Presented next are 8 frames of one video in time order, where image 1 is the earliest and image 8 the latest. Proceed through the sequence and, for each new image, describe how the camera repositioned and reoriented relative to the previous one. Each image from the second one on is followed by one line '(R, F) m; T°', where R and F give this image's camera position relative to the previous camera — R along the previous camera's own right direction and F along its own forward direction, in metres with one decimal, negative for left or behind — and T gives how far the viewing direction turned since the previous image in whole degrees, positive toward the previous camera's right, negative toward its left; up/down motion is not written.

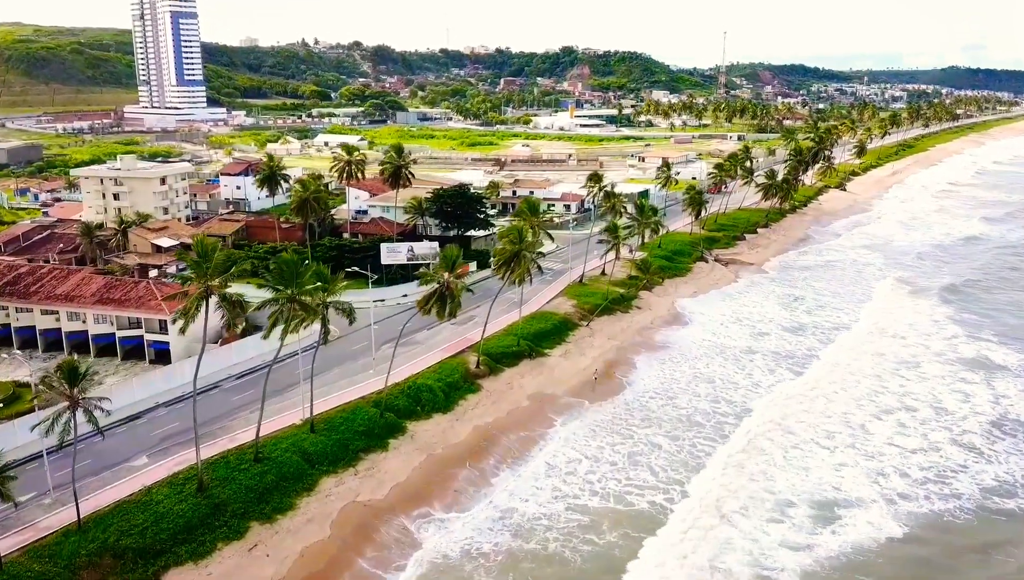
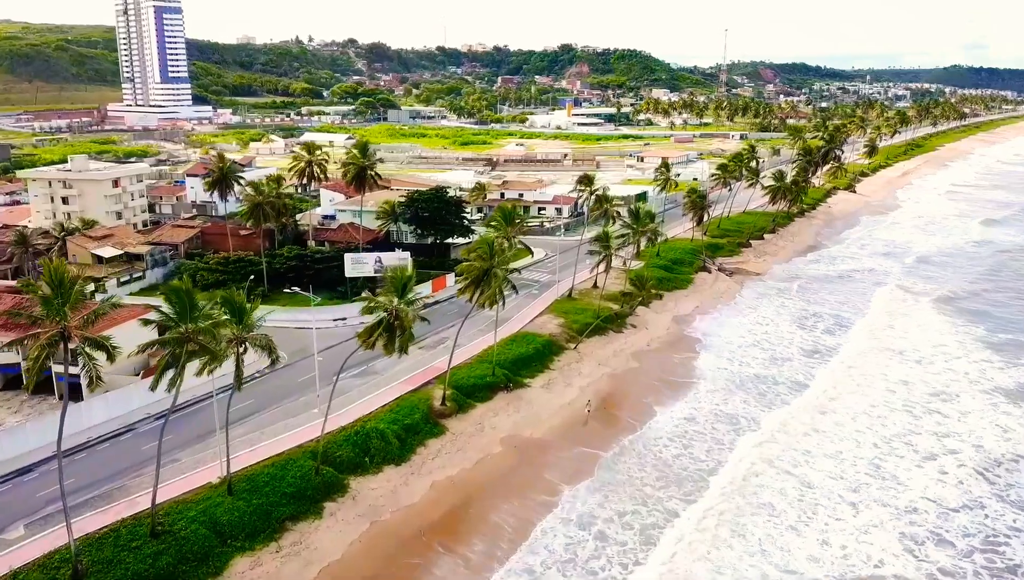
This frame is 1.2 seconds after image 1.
(+1.1, +7.2) m; 0°
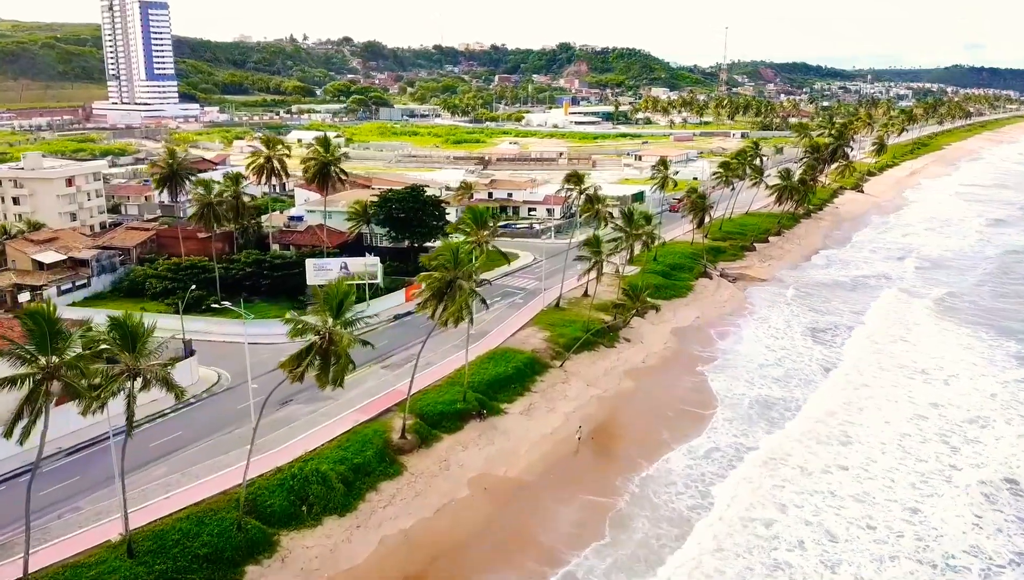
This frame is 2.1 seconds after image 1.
(+0.9, +5.8) m; 0°
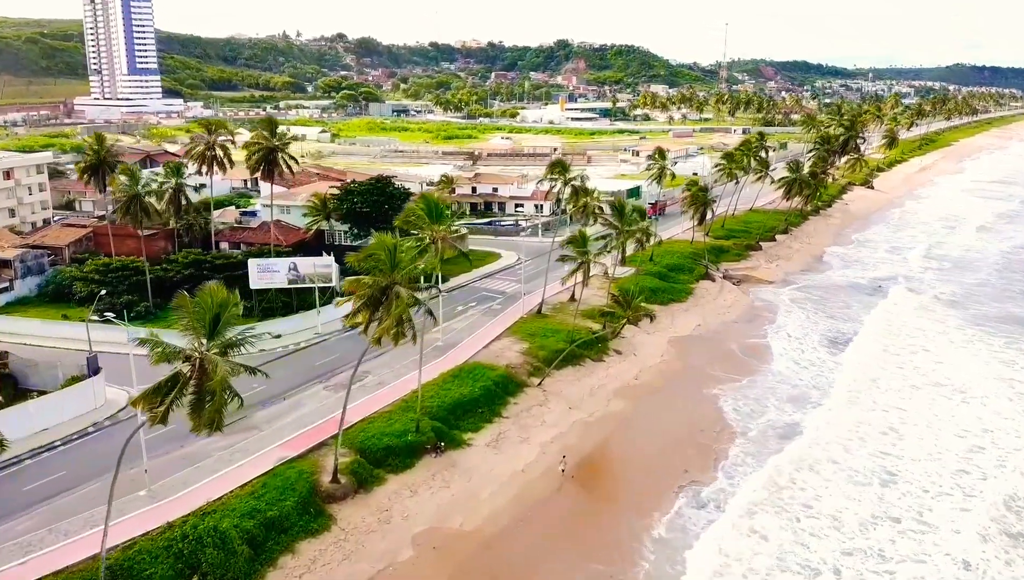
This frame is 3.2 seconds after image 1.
(+1.1, +6.8) m; 0°
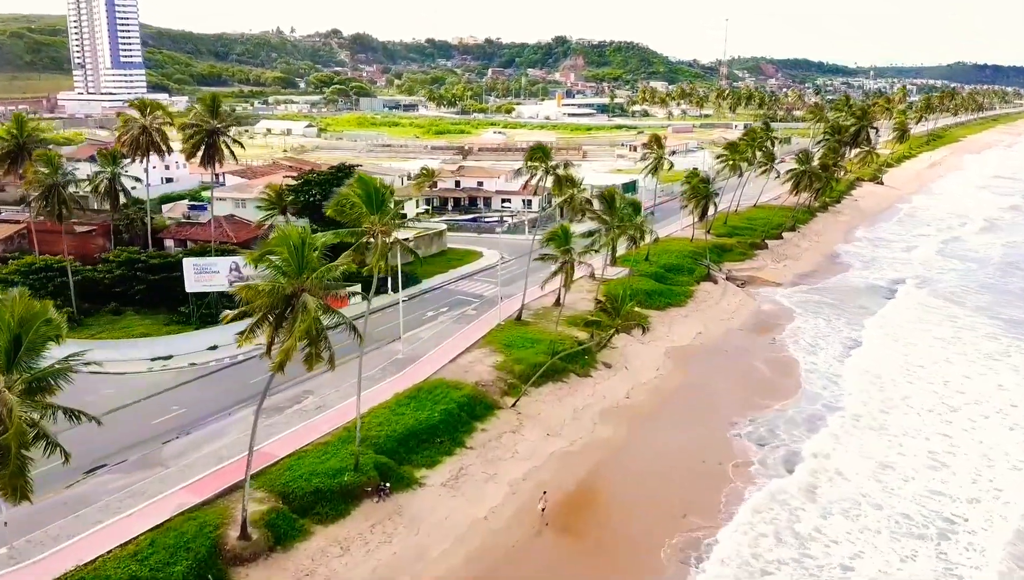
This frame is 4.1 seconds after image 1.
(+0.9, +5.8) m; 0°
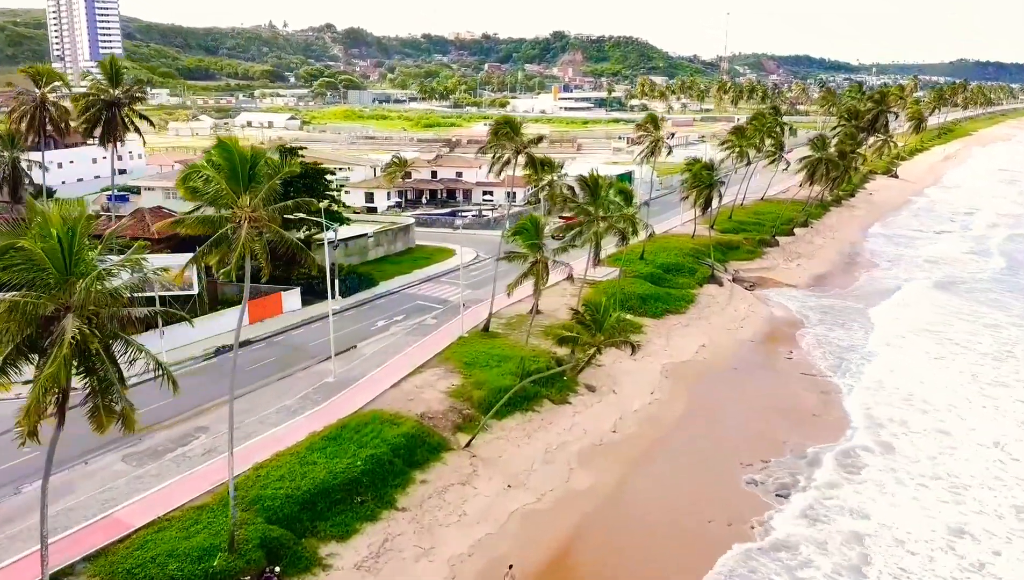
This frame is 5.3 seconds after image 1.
(+1.1, +7.1) m; 0°
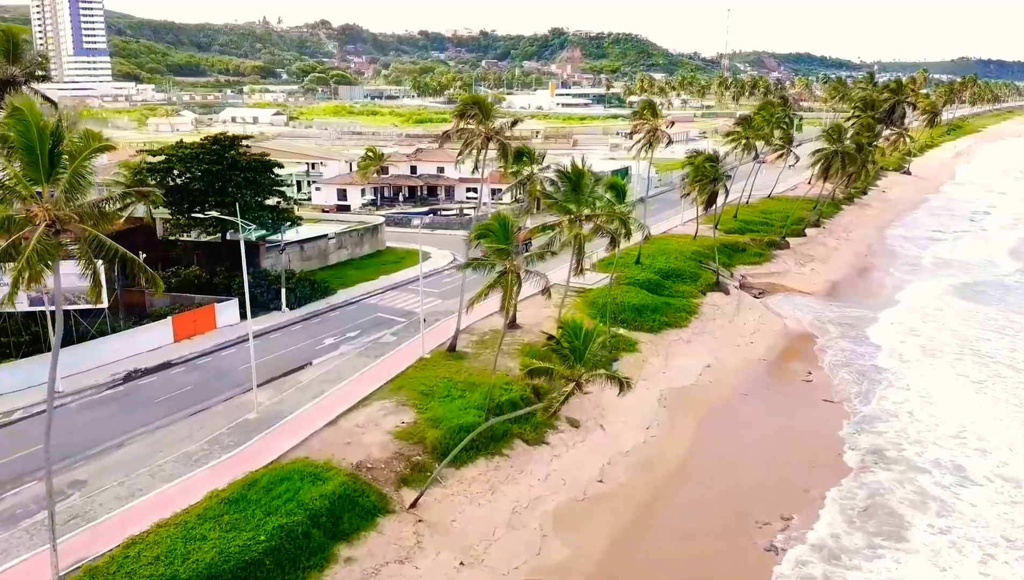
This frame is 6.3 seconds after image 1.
(+0.8, +5.3) m; 0°
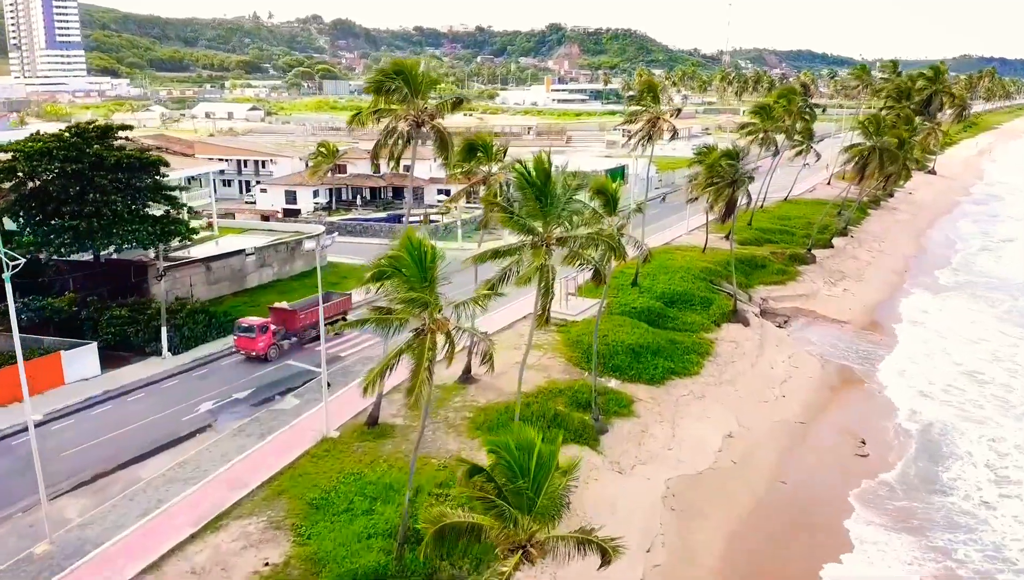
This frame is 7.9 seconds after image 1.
(+1.0, +8.3) m; 0°
